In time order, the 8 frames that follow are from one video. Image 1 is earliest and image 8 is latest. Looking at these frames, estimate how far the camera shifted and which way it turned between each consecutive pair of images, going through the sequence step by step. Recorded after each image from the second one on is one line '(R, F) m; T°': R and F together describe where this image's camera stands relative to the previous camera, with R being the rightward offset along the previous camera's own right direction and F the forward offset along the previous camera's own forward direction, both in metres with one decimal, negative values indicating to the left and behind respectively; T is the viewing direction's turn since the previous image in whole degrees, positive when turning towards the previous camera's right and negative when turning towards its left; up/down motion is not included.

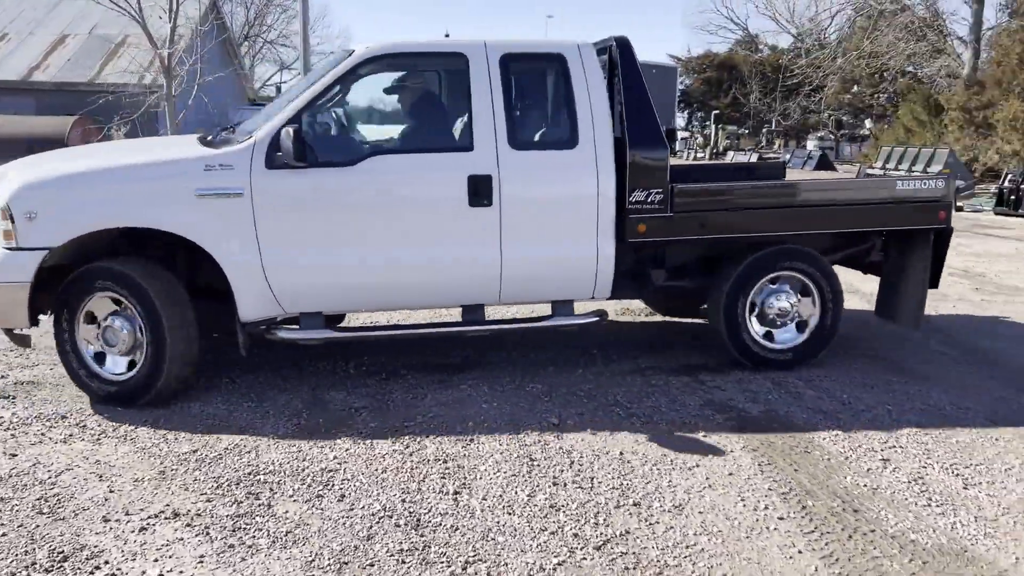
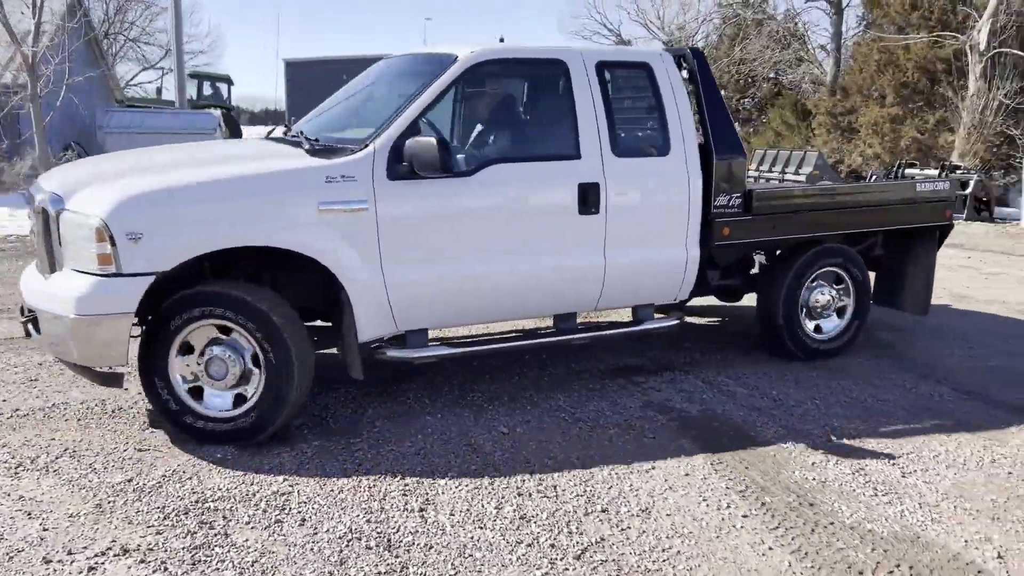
(-0.3, +0.1) m; +8°
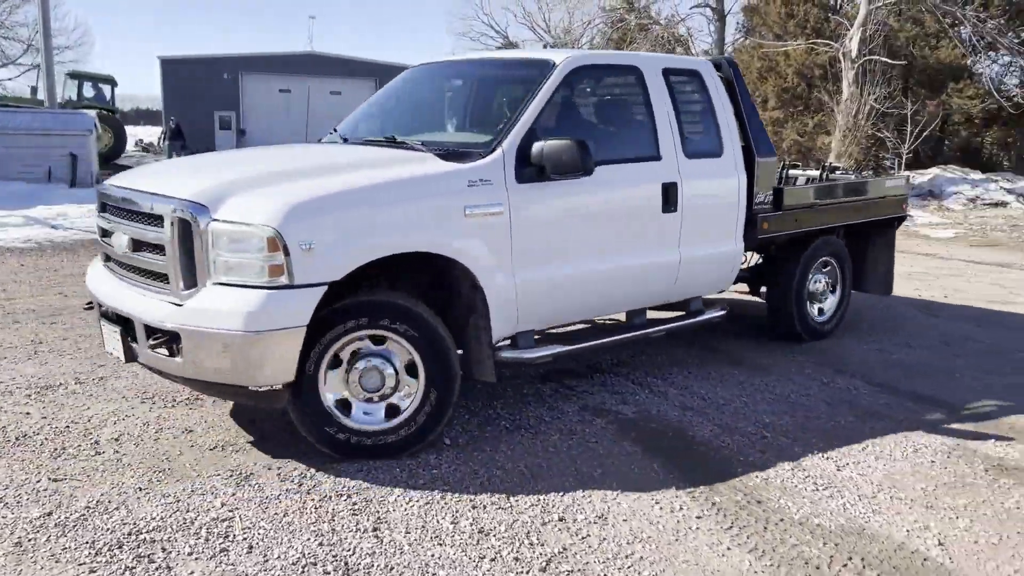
(-0.2, +0.1) m; +7°
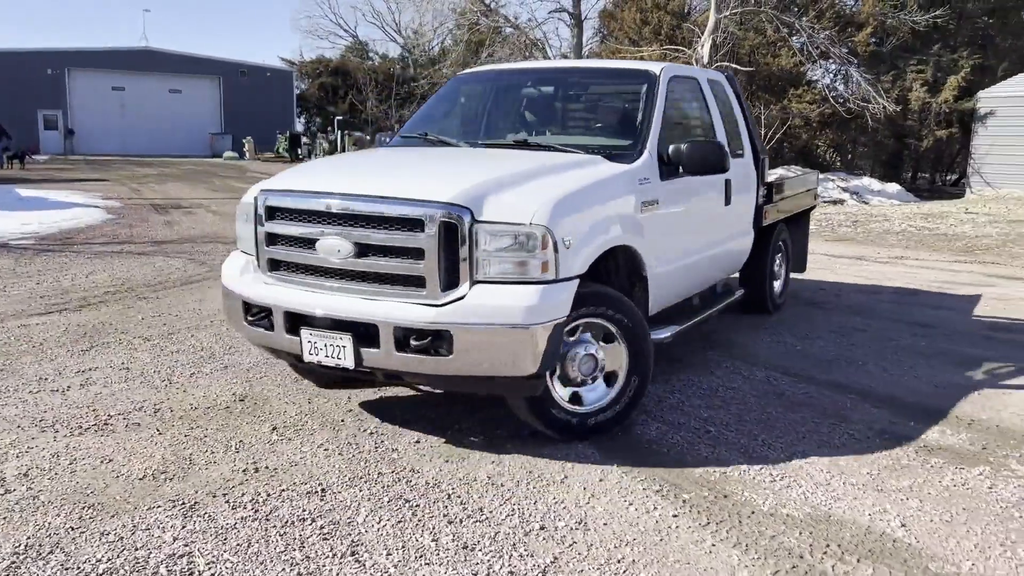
(-0.5, +0.1) m; +10°
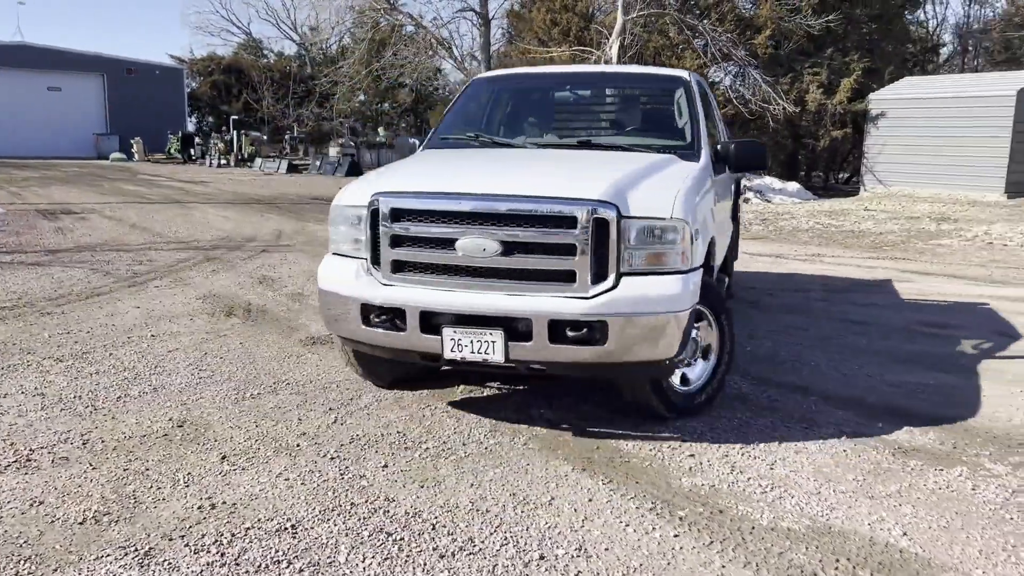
(-0.3, +0.2) m; +7°
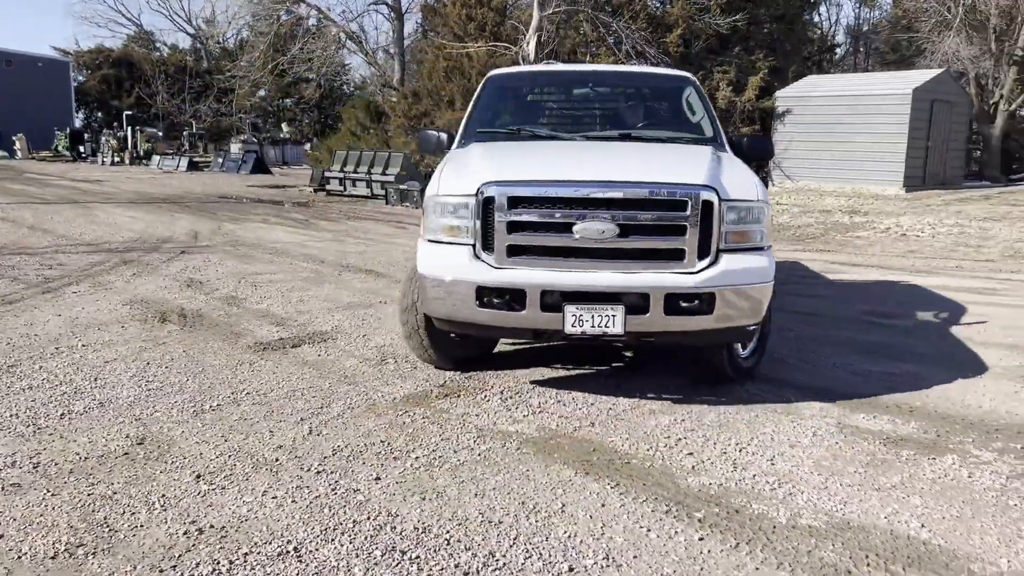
(-0.4, +0.2) m; +6°
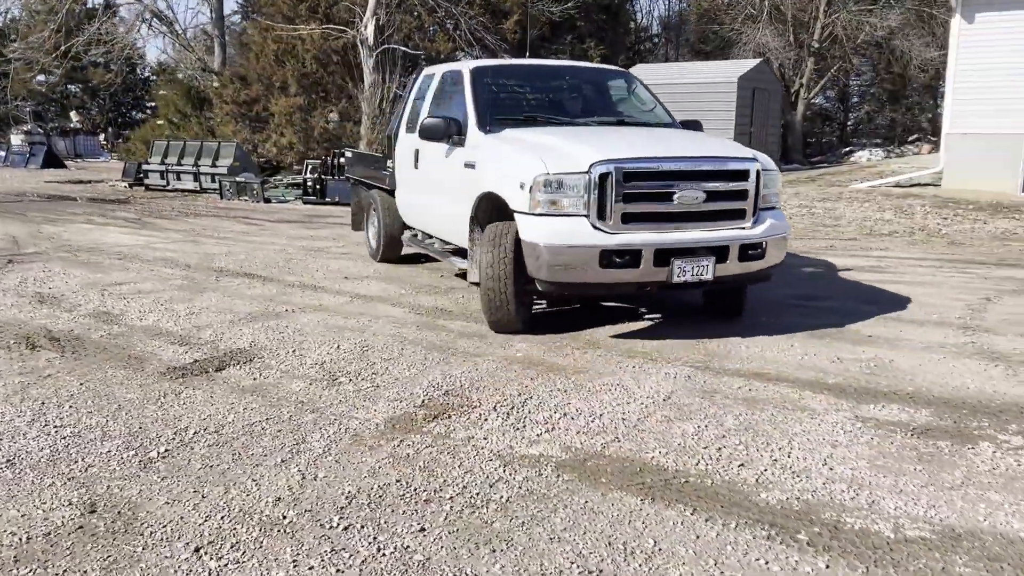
(-1.0, +0.6) m; +12°
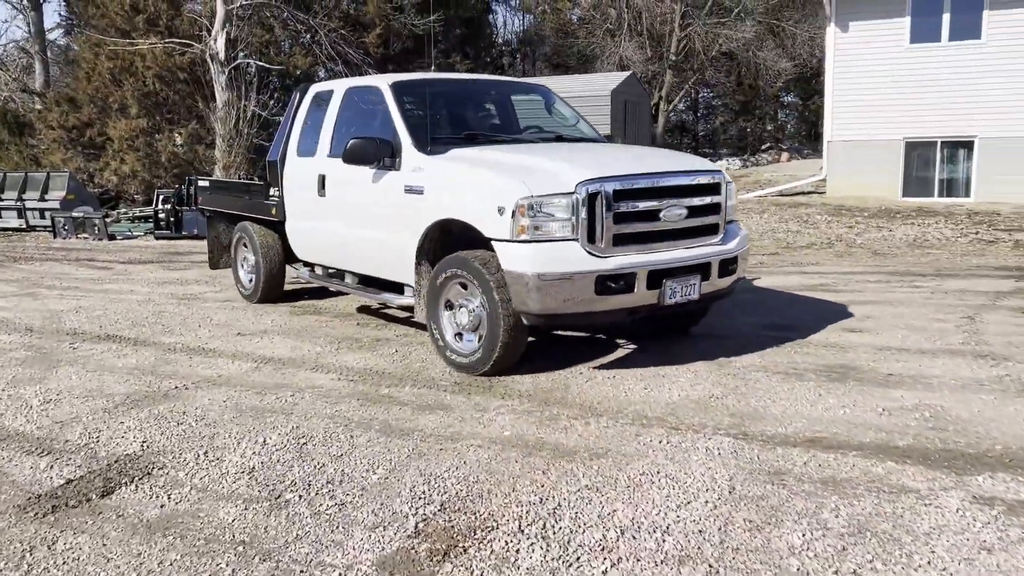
(-0.7, +1.3) m; +10°
